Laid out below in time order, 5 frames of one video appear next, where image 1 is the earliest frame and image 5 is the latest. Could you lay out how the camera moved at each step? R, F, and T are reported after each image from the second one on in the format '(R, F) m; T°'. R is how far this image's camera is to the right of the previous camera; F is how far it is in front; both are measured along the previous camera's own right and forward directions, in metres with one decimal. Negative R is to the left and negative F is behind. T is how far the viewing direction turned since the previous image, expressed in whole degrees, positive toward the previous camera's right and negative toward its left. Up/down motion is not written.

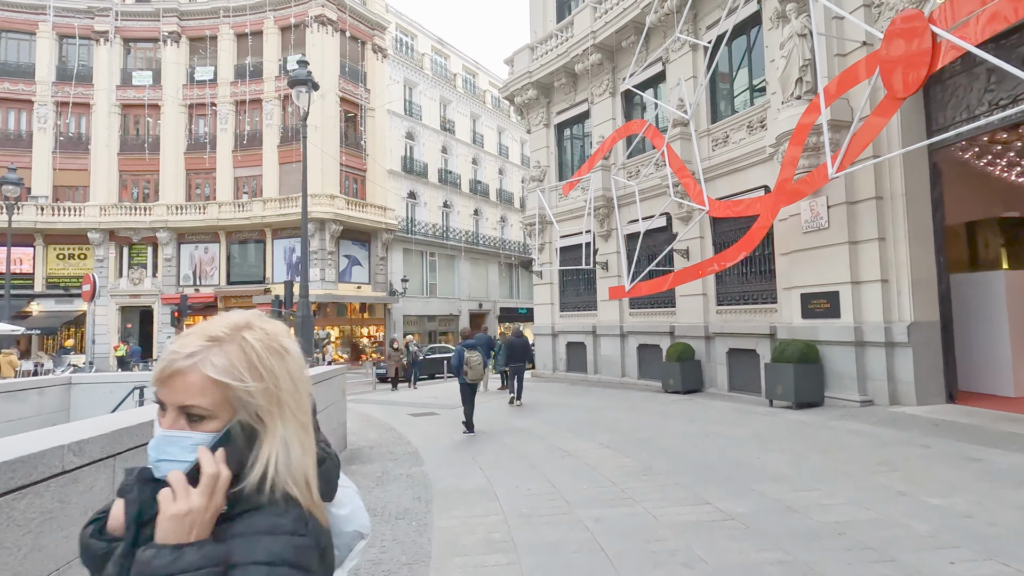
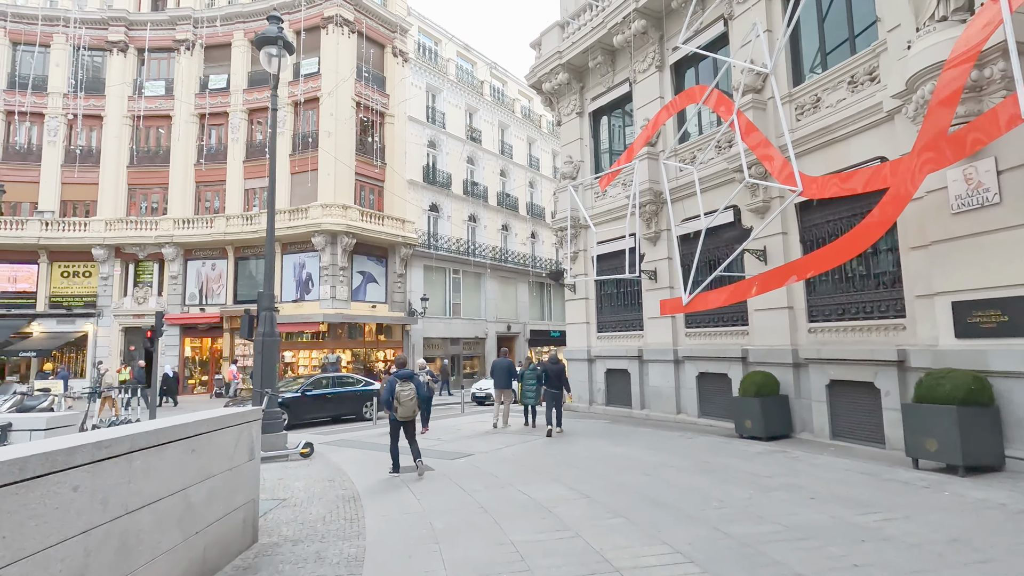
(+0.2, +3.0) m; -4°
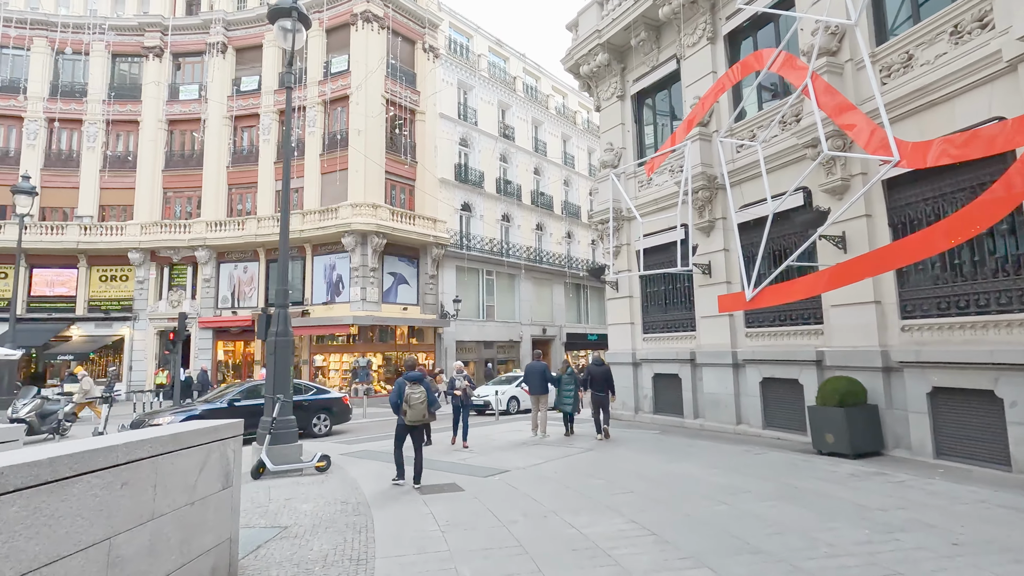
(-0.1, +1.1) m; -4°
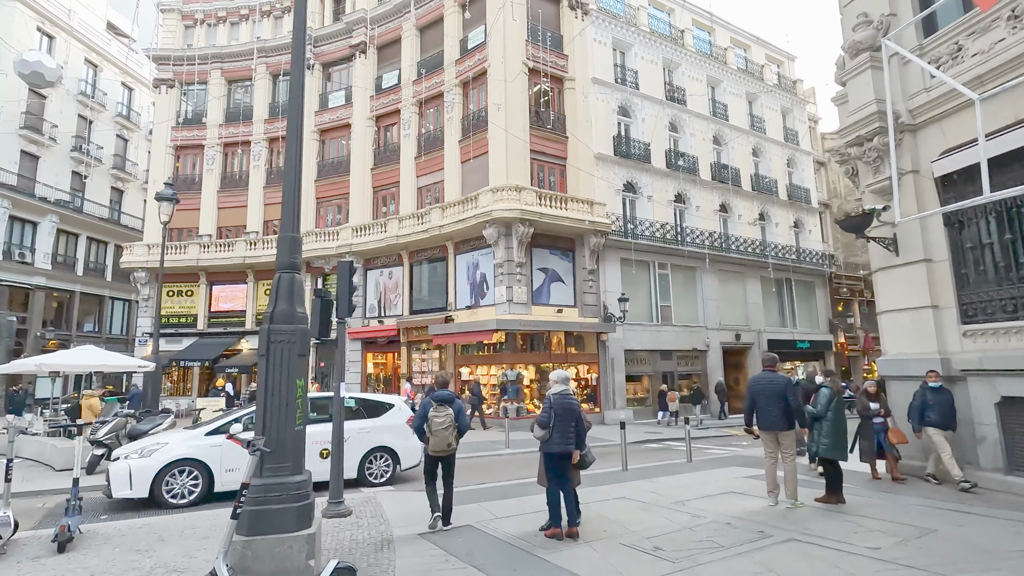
(-0.4, +4.7) m; -18°
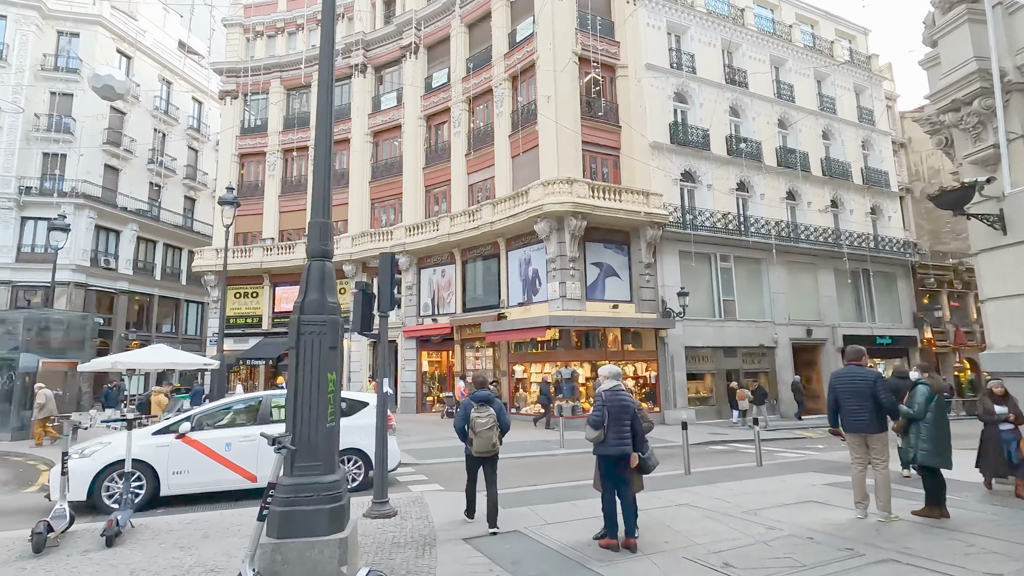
(+0.1, +0.4) m; -6°
